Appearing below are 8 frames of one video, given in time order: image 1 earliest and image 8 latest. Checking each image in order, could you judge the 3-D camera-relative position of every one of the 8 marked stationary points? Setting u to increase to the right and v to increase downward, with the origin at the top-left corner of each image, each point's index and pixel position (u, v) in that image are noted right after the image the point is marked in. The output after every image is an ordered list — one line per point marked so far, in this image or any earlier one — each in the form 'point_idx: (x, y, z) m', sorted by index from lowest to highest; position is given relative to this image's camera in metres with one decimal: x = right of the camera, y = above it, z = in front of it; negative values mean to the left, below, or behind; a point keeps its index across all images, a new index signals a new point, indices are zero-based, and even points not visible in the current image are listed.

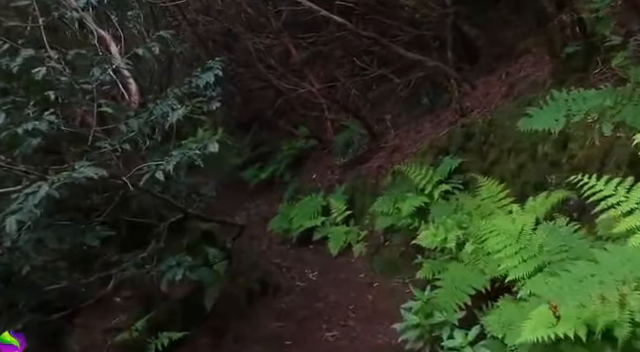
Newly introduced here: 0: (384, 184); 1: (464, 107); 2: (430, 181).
0: (+1.0, -0.1, +9.0) m
1: (+2.0, +0.9, +7.5) m
2: (+1.2, -0.1, +6.7) m
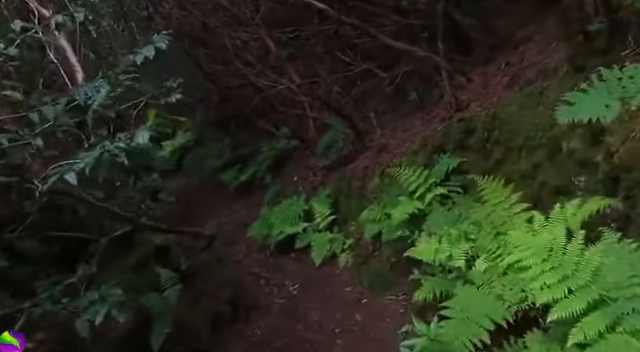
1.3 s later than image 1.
0: (+0.7, -0.1, +8.2) m
1: (+1.7, +0.9, +6.8) m
2: (+1.0, -0.1, +5.9) m
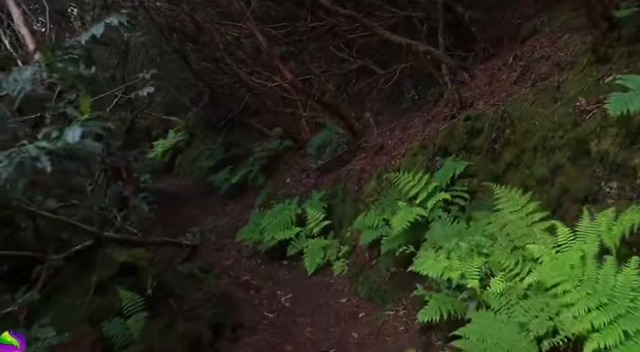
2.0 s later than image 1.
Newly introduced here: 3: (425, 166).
0: (+0.6, -0.2, +7.7) m
1: (+1.6, +0.8, +6.3) m
2: (+1.0, -0.1, +5.4) m
3: (+1.1, +0.1, +5.8) m
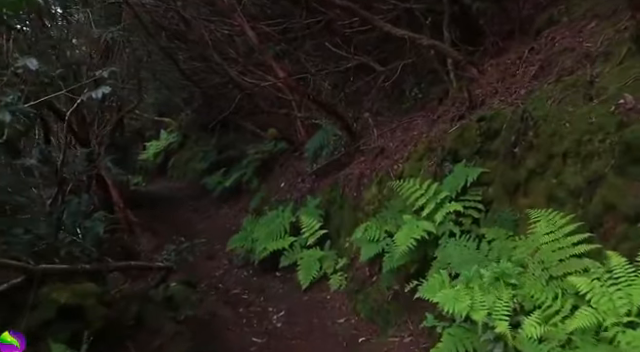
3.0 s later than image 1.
0: (+0.6, -0.2, +7.0) m
1: (+1.6, +0.8, +5.6) m
2: (+0.9, -0.2, +4.8) m
3: (+1.1, 0.0, +5.2) m
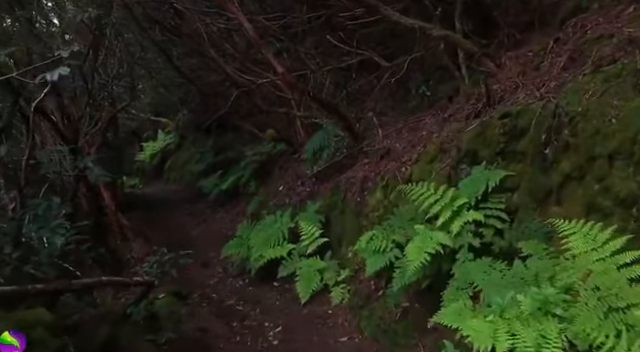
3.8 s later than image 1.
0: (+0.6, -0.3, +6.5) m
1: (+1.6, +0.7, +5.1) m
2: (+0.9, -0.2, +4.2) m
3: (+1.1, 0.0, +4.6) m
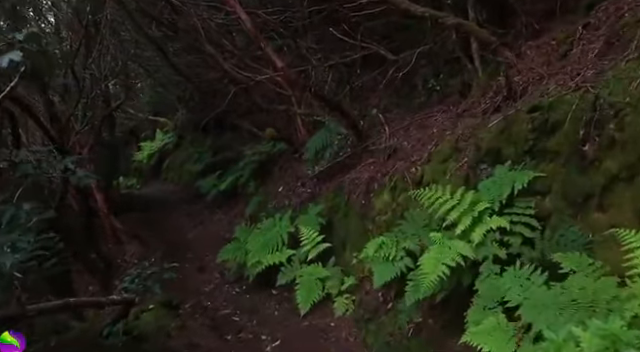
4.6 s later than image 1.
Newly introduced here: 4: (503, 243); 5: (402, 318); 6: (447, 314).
0: (+0.6, -0.3, +6.0) m
1: (+1.6, +0.7, +4.6) m
2: (+0.9, -0.2, +3.7) m
3: (+1.1, 0.0, +4.1) m
4: (+1.1, -0.4, +3.5) m
5: (+0.6, -1.1, +4.3) m
6: (+0.9, -1.0, +4.0) m
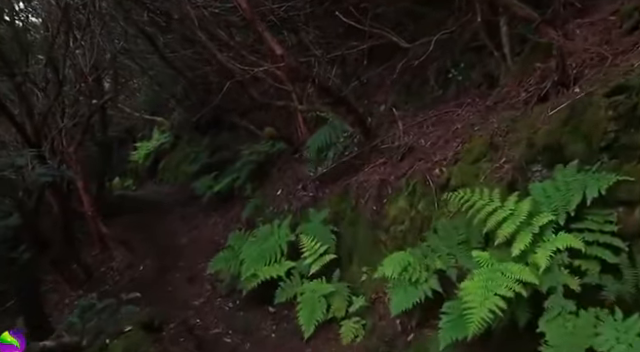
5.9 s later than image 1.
0: (+0.6, -0.3, +5.1) m
1: (+1.7, +0.7, +3.7) m
2: (+1.0, -0.3, +2.8) m
3: (+1.1, 0.0, +3.3) m
4: (+1.2, -0.4, +2.6) m
5: (+0.7, -1.1, +3.4) m
6: (+0.9, -1.0, +3.1) m
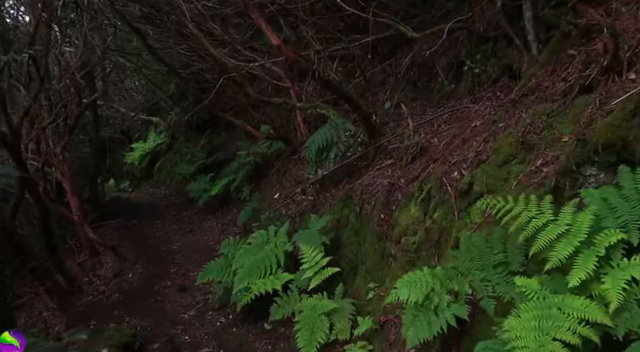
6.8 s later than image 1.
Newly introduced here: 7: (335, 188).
0: (+0.7, -0.3, +4.5) m
1: (+1.7, +0.7, +3.1) m
2: (+1.0, -0.3, +2.2) m
3: (+1.1, 0.0, +2.6) m
4: (+1.2, -0.4, +2.0) m
5: (+0.7, -1.1, +2.7) m
6: (+0.9, -1.0, +2.4) m
7: (+0.2, -0.1, +6.3) m
